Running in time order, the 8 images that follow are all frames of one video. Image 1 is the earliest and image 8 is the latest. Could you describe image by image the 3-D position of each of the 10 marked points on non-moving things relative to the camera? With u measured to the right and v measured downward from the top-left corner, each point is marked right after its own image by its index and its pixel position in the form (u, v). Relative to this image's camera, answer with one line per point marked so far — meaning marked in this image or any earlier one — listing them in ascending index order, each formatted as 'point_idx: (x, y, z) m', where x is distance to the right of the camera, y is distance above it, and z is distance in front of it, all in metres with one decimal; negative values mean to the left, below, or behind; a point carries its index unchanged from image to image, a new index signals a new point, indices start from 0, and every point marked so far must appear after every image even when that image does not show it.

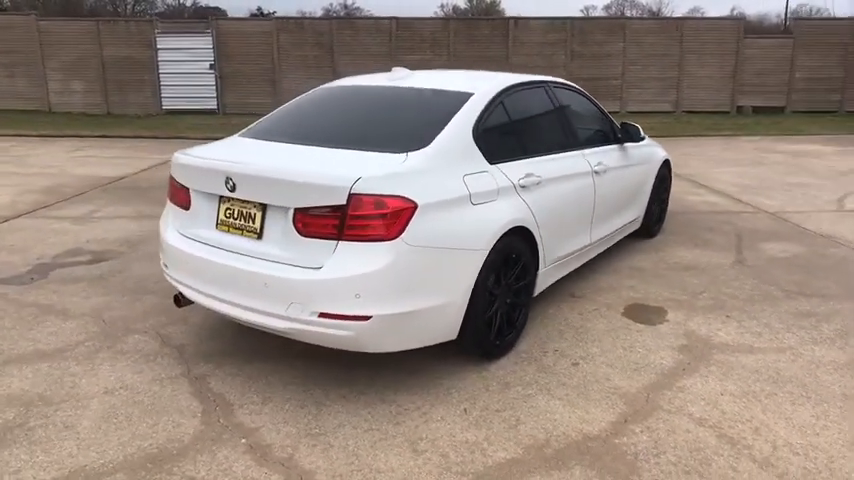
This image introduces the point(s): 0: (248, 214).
0: (-0.9, +0.1, +3.1) m
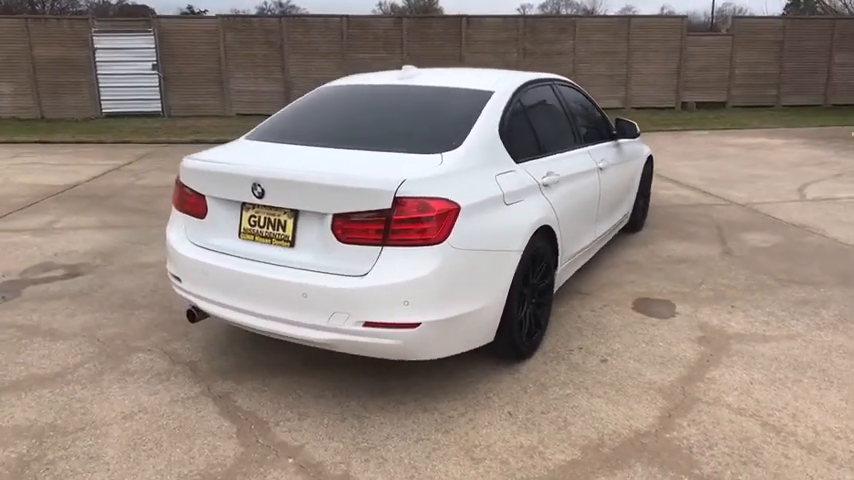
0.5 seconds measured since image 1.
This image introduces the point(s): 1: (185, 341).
0: (-0.7, +0.1, +3.0) m
1: (-1.5, -0.6, +3.9) m
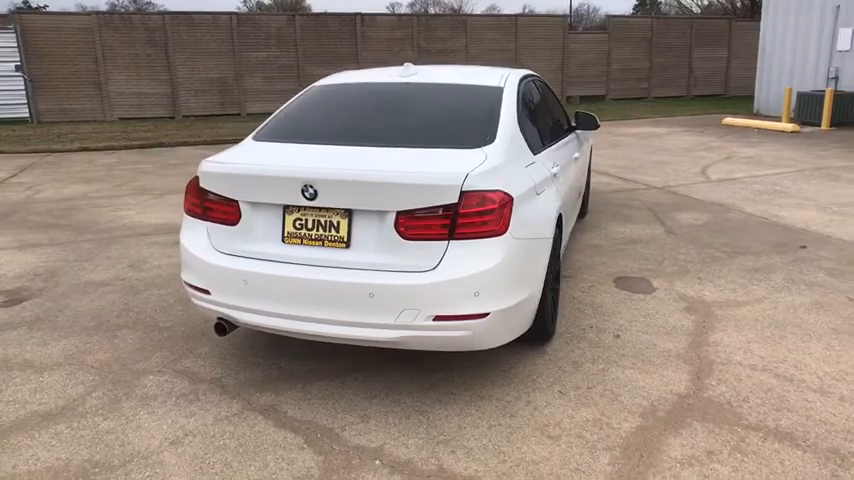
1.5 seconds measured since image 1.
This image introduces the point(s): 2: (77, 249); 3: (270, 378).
0: (-0.5, +0.1, +2.9) m
1: (-1.4, -0.7, +3.7) m
2: (-3.4, -0.1, +5.9) m
3: (-0.9, -0.8, +3.4) m
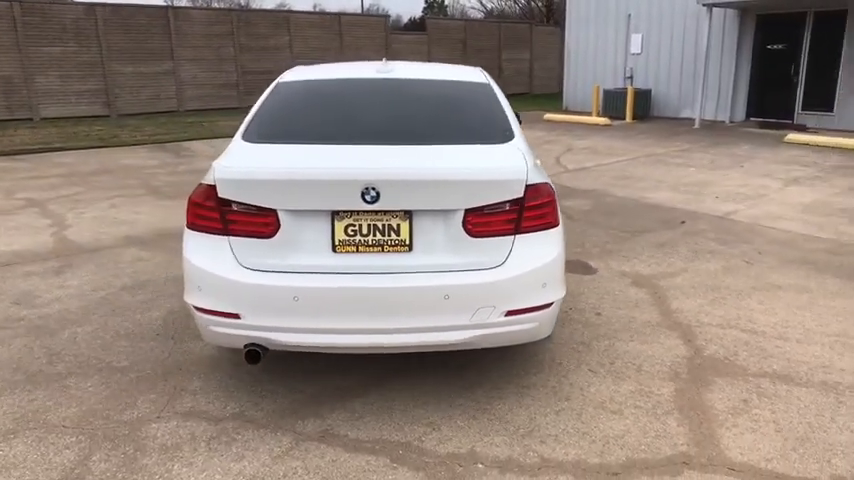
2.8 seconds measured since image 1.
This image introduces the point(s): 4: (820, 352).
0: (-0.2, +0.1, +2.8) m
1: (-1.2, -0.8, +3.2) m
2: (-3.9, -0.4, +4.7) m
3: (-0.6, -0.8, +3.1) m
4: (+2.3, -0.6, +3.5) m
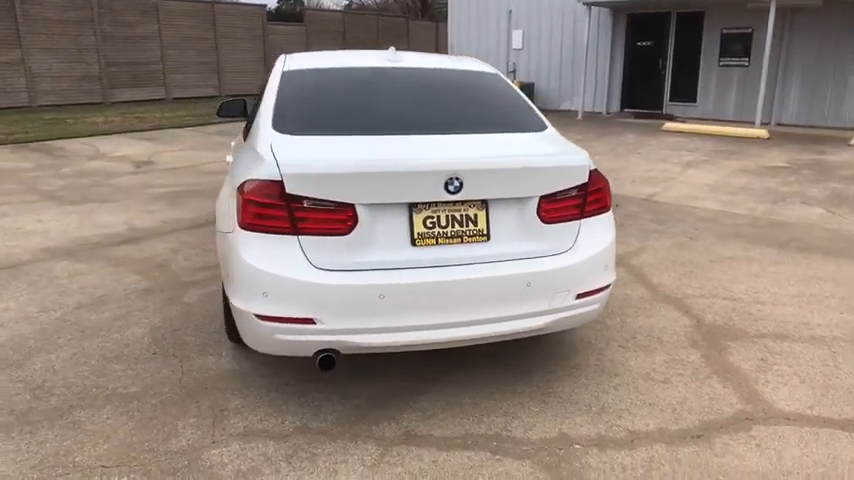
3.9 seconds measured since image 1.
0: (+0.2, +0.1, +2.7) m
1: (-0.9, -0.8, +2.9) m
2: (-3.9, -0.5, +3.8) m
3: (-0.3, -0.8, +2.9) m
4: (+2.4, -0.5, +4.0) m
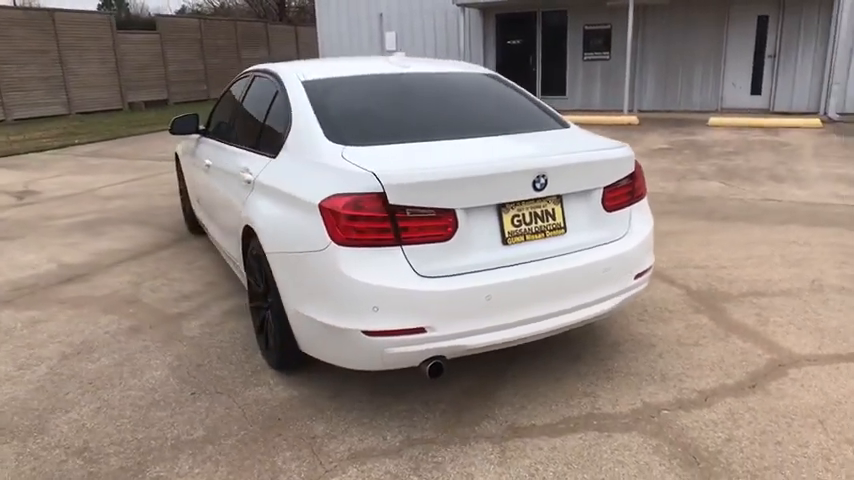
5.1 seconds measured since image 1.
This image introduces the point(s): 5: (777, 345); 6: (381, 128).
0: (+0.5, +0.1, +2.8) m
1: (-0.4, -0.9, +2.8) m
2: (-3.5, -0.9, +3.0) m
3: (+0.1, -0.8, +3.0) m
4: (+2.5, -0.2, +4.6) m
5: (+2.0, -0.6, +3.5) m
6: (-0.2, +0.6, +3.2) m
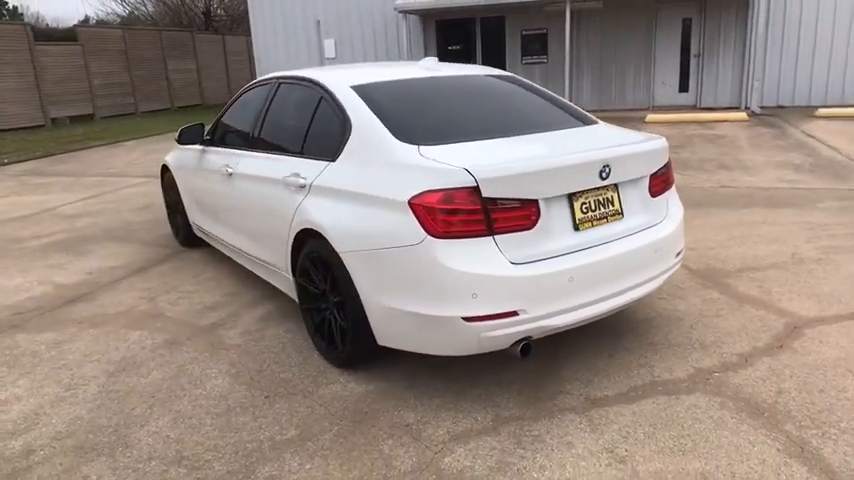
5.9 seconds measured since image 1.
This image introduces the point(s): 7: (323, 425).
0: (+0.9, +0.2, +3.1) m
1: (0.0, -0.9, +2.9) m
2: (-3.1, -1.1, +2.7) m
3: (+0.5, -0.8, +3.2) m
4: (+2.6, -0.1, +5.1) m
5: (+2.3, -0.4, +3.9) m
6: (+0.1, +0.6, +3.3) m
7: (-0.5, -0.9, +3.0) m
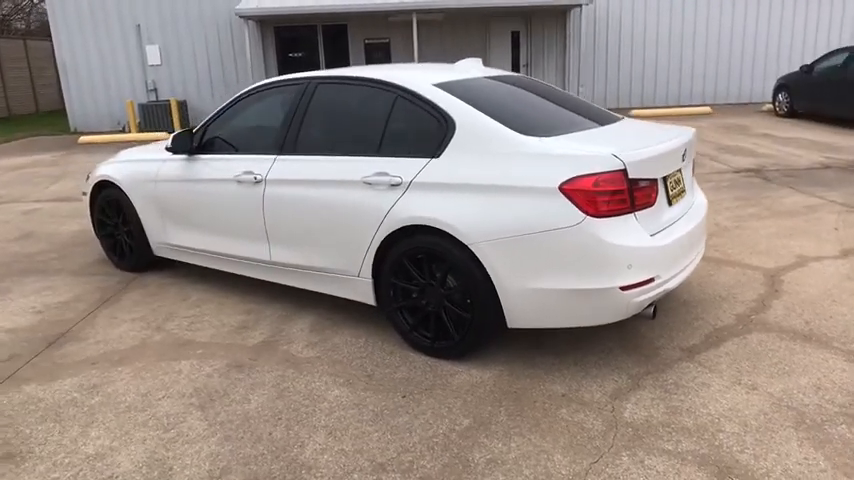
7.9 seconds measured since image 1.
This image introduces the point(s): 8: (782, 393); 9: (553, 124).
0: (+1.5, +0.4, +3.6) m
1: (+0.8, -0.8, +3.2) m
2: (-2.0, -1.2, +2.0) m
3: (+1.2, -0.6, +3.6) m
4: (+2.5, +0.2, +6.1) m
5: (+2.6, -0.2, +4.9) m
6: (+0.6, +0.7, +3.6) m
7: (+0.3, -0.8, +3.1) m
8: (+1.8, -0.8, +3.1) m
9: (+0.8, +0.7, +3.7) m
